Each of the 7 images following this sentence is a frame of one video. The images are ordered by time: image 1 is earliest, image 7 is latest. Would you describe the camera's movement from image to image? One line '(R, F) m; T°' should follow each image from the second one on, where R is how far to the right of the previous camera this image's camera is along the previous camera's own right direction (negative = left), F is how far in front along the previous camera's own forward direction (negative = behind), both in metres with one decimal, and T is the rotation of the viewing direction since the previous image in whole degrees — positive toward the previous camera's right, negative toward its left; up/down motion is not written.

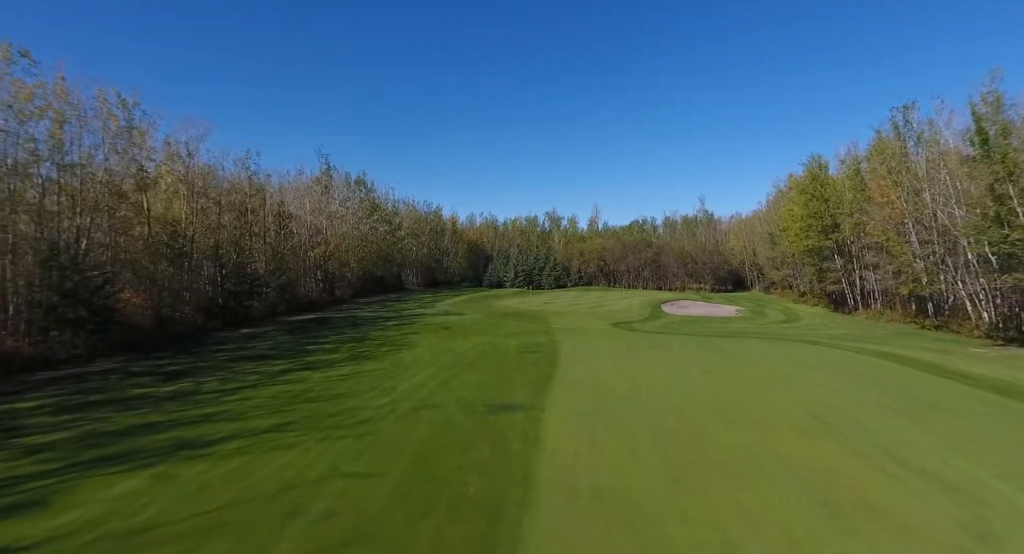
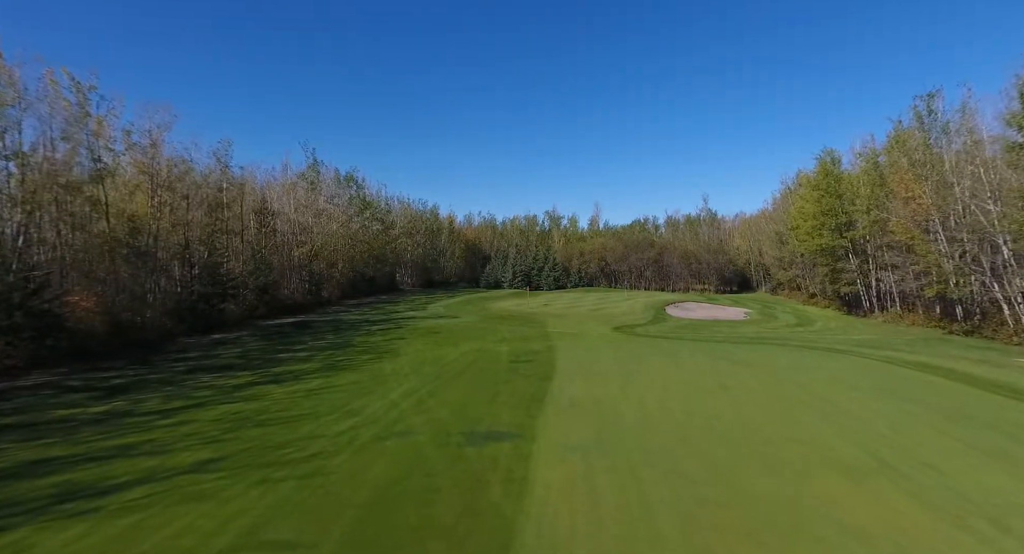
(+0.3, +1.6) m; 0°
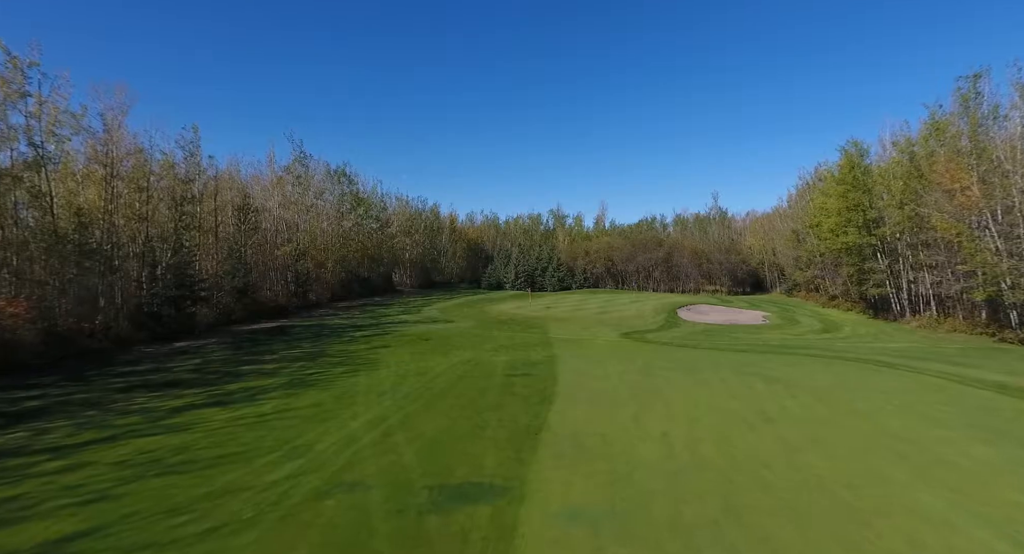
(+0.3, +2.0) m; -1°
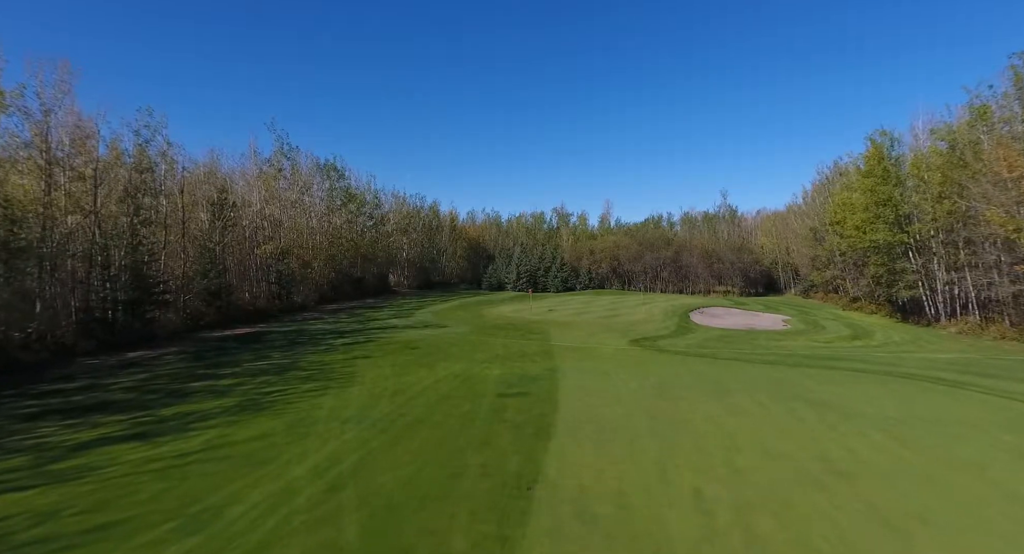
(+0.3, +2.0) m; 0°
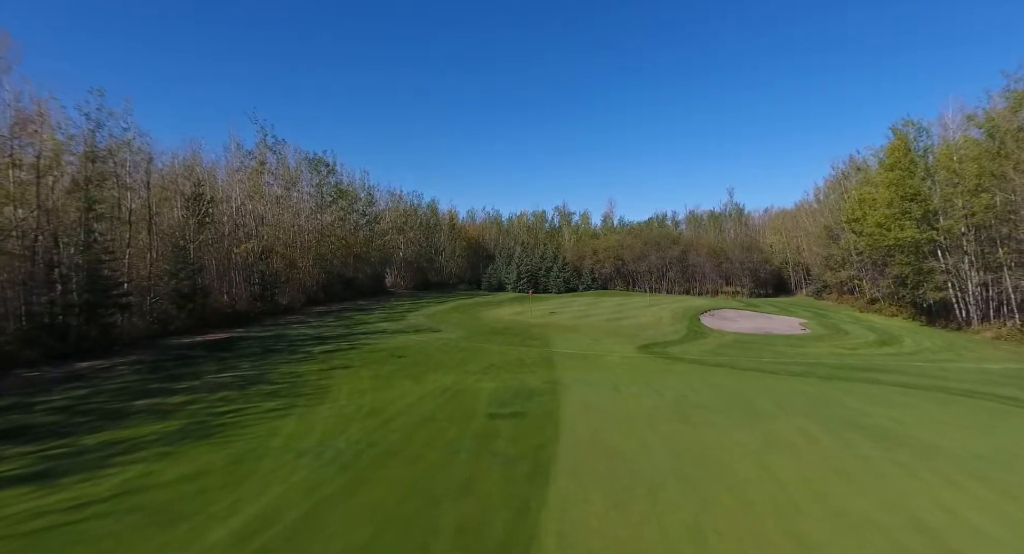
(+0.2, +1.6) m; 0°
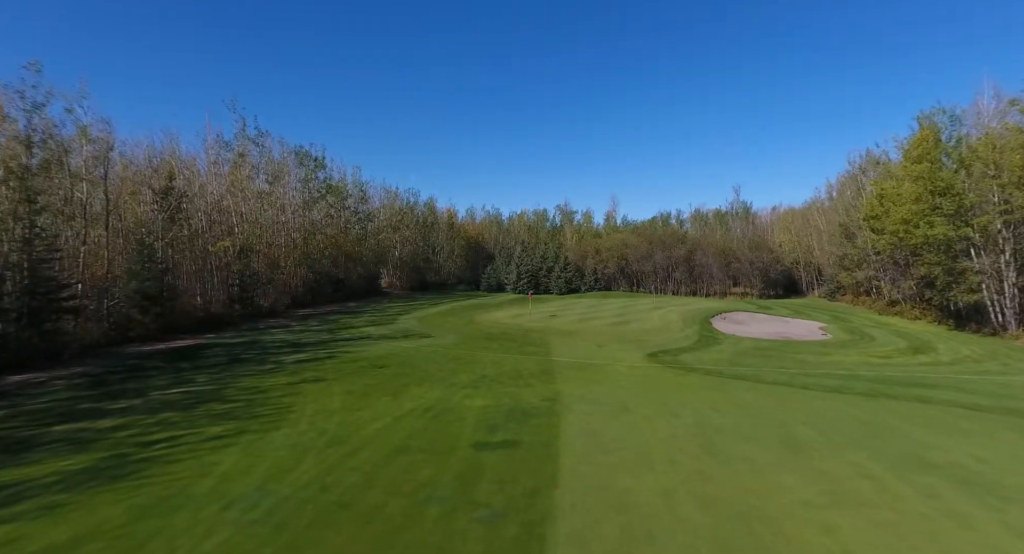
(+0.2, +1.7) m; 0°
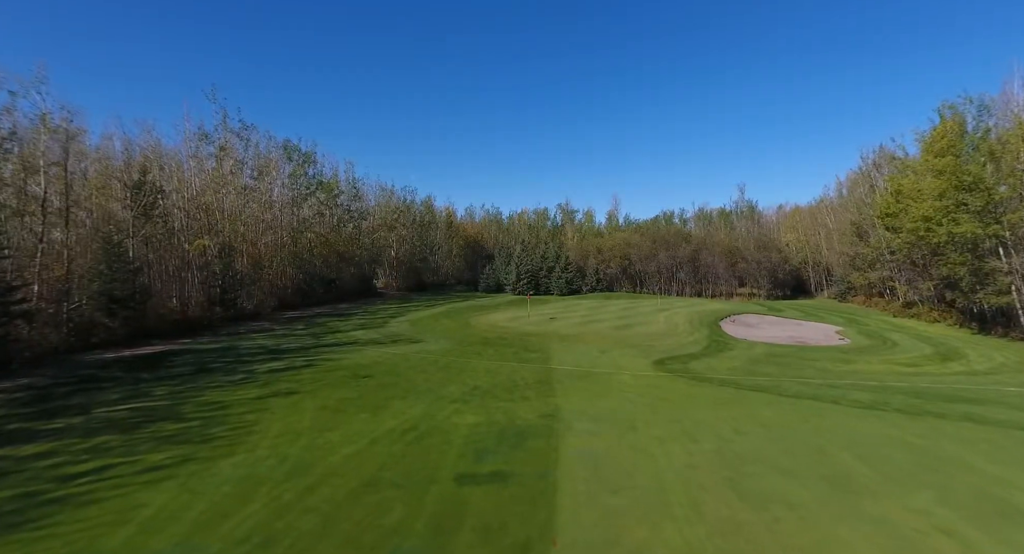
(+0.2, +1.3) m; 0°
